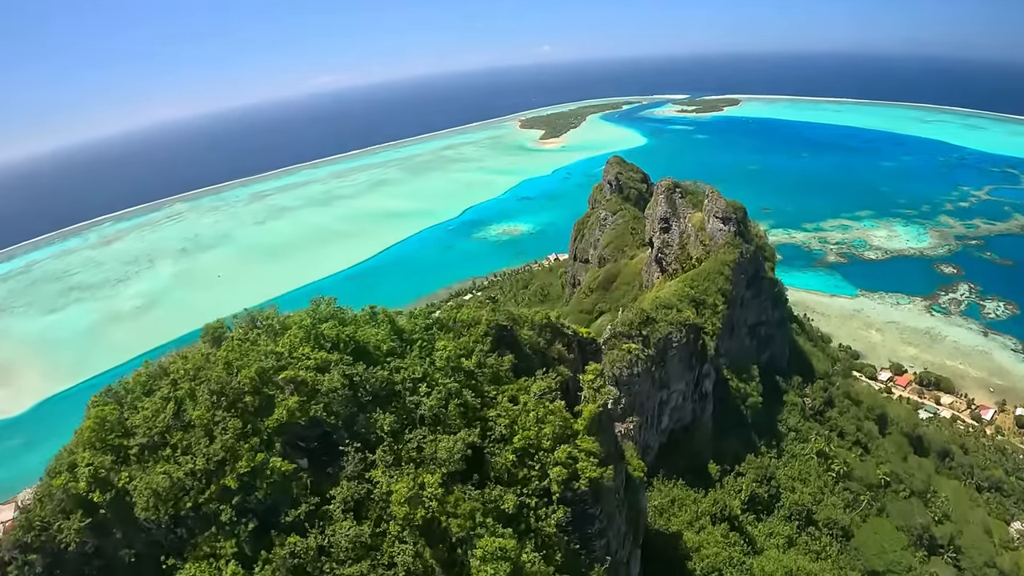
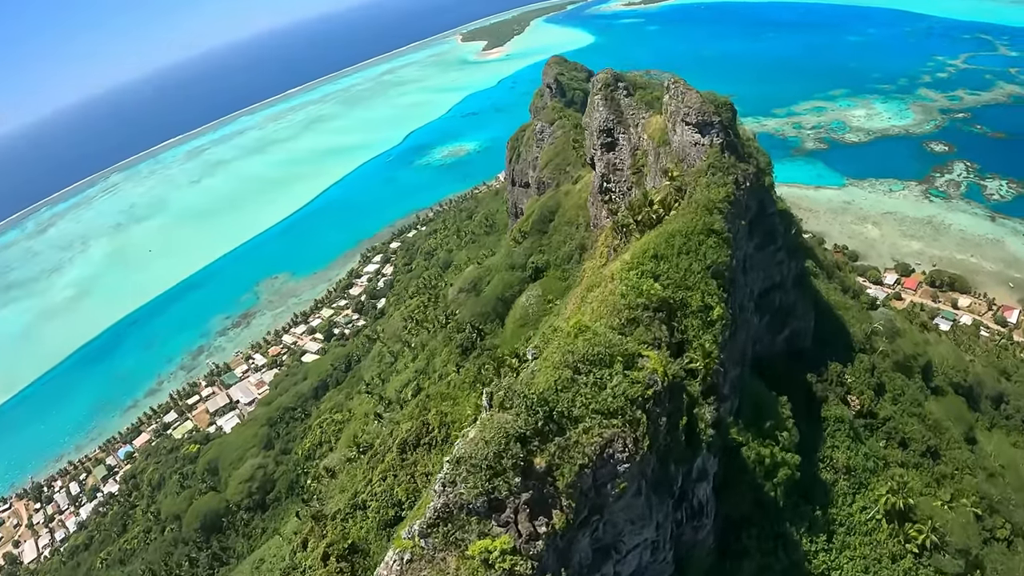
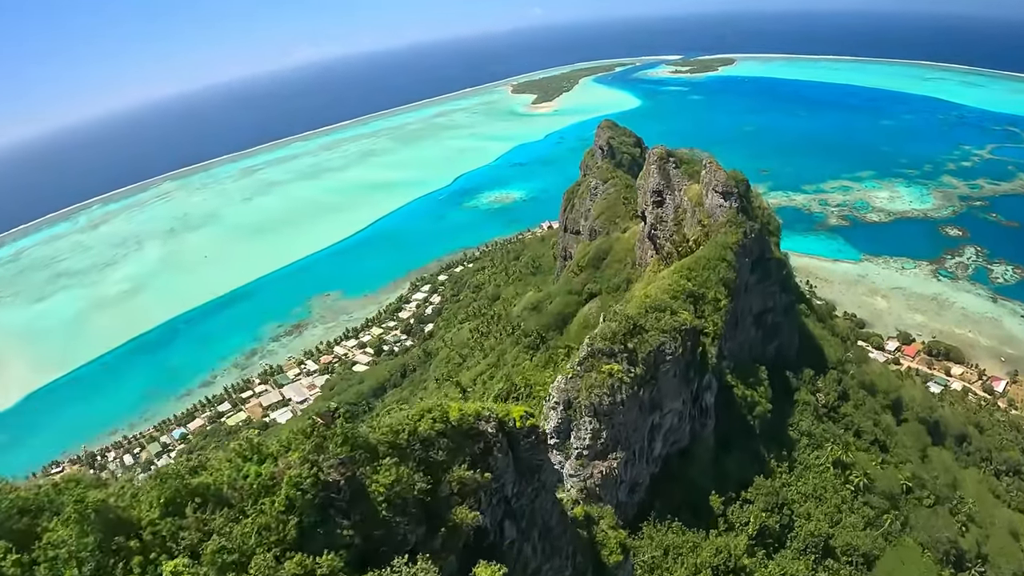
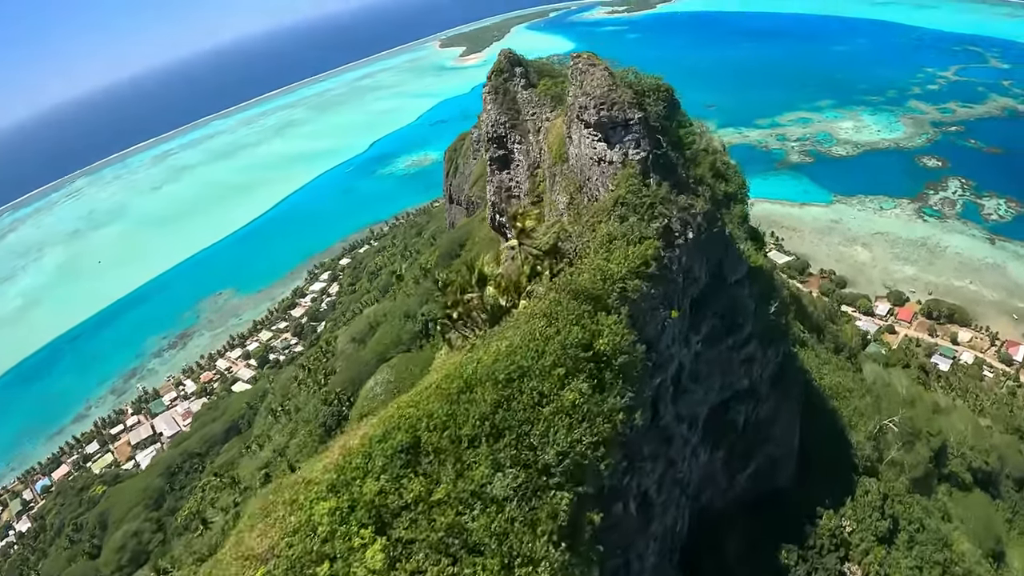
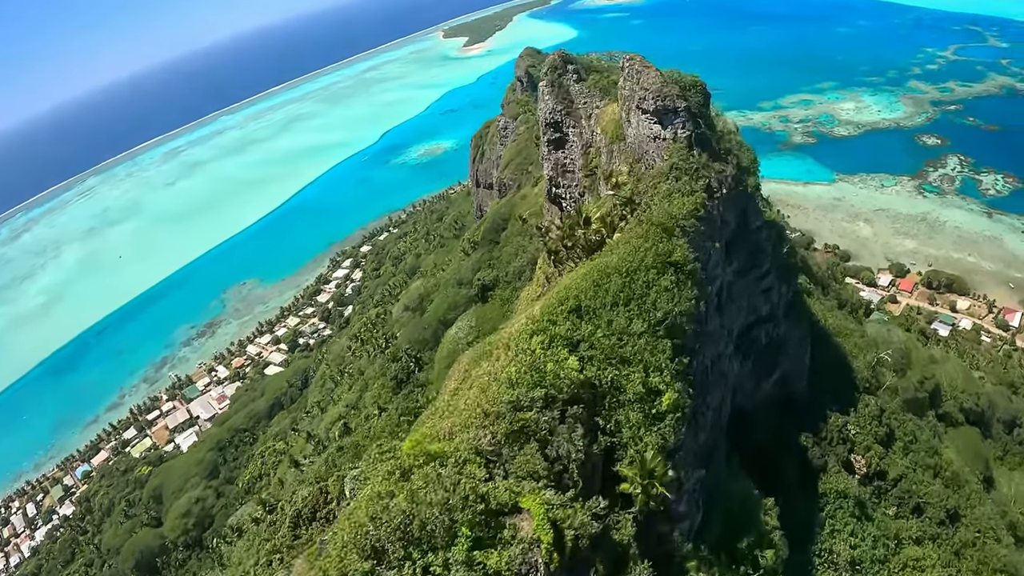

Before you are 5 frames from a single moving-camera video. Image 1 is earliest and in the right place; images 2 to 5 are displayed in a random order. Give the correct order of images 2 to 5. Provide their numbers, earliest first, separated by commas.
3, 2, 5, 4
